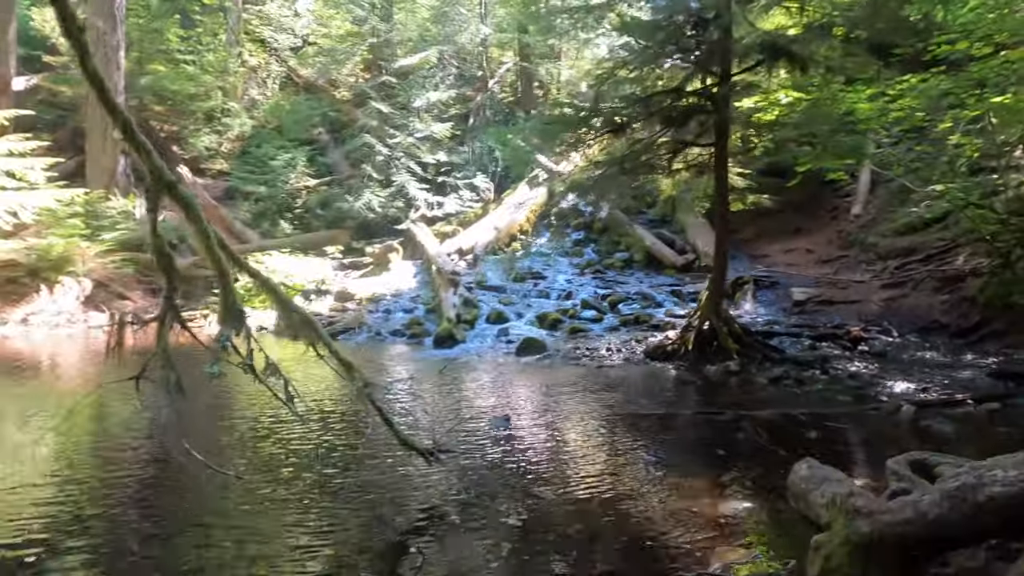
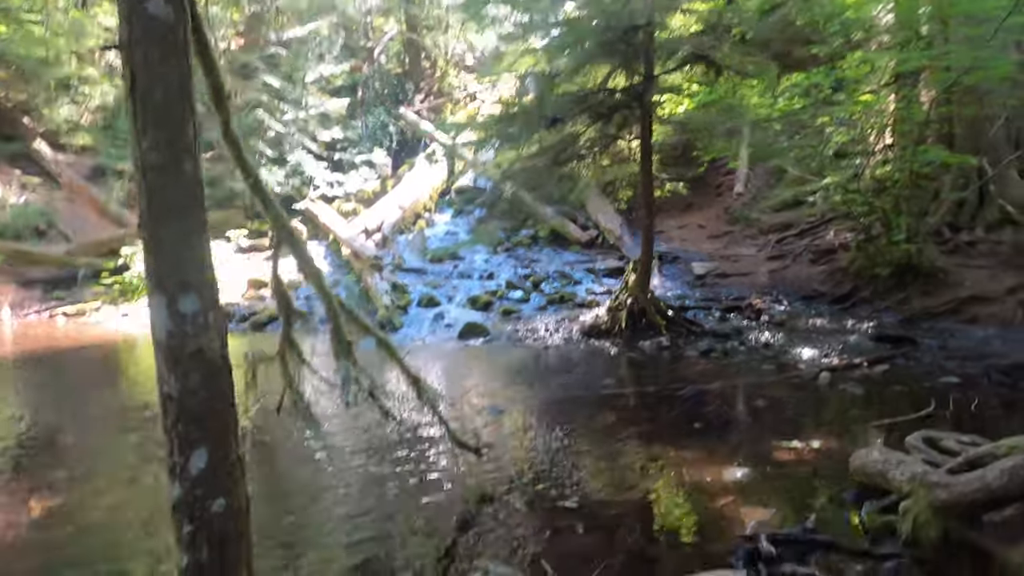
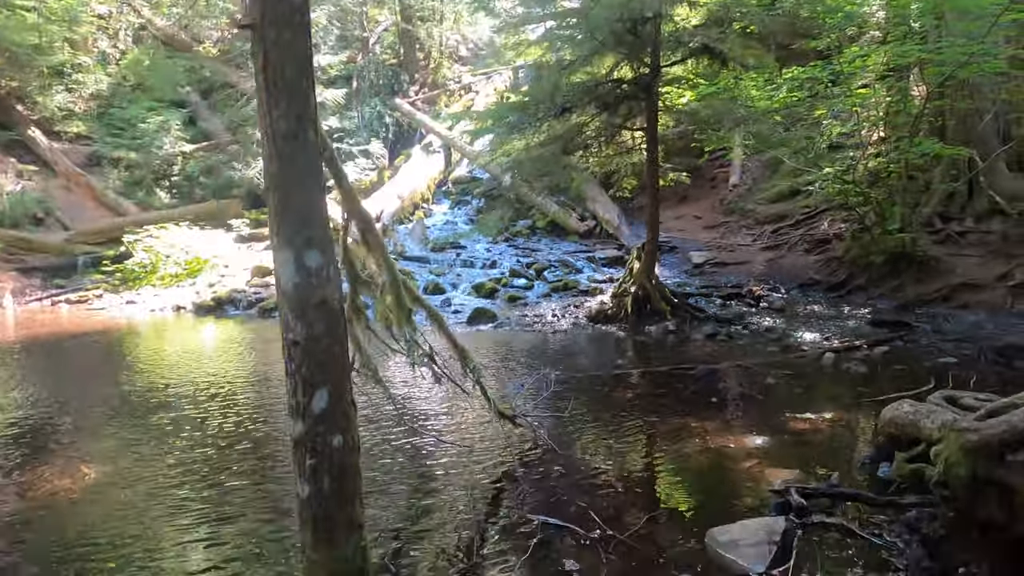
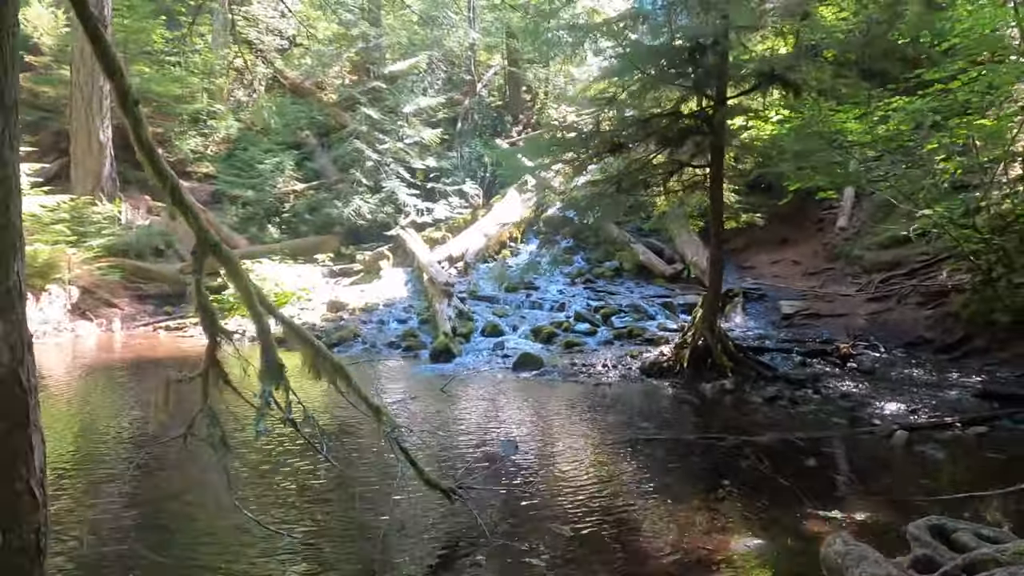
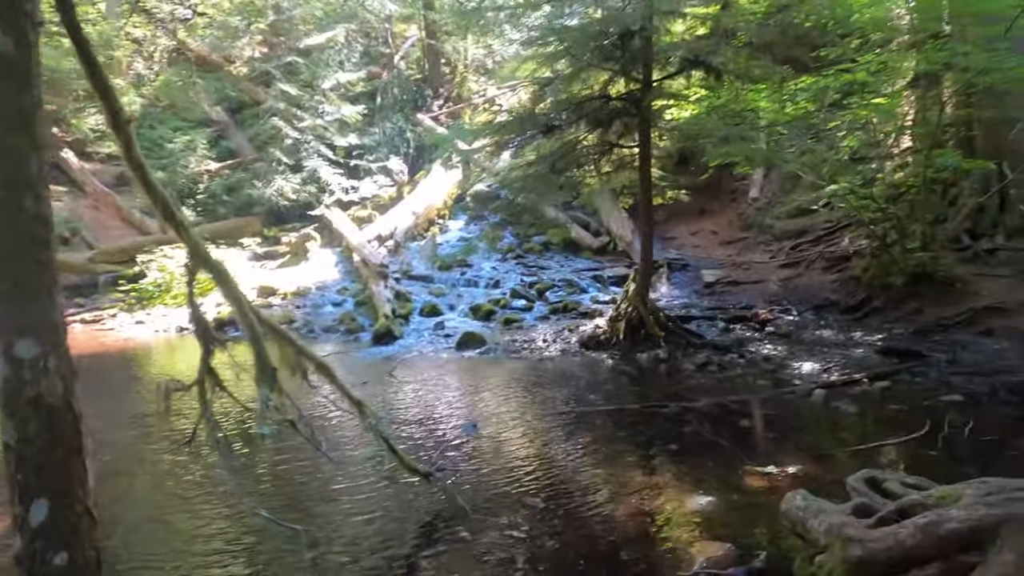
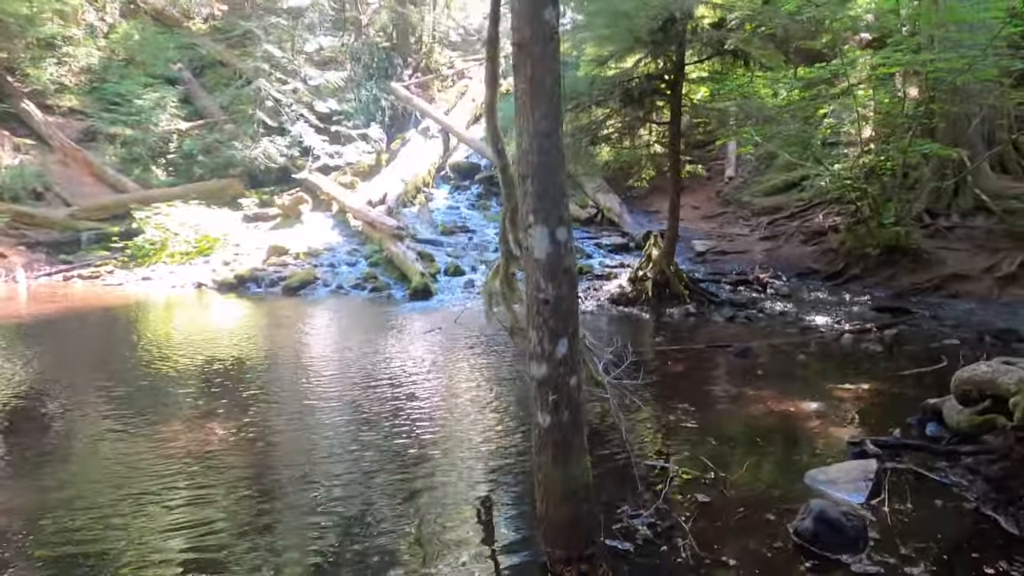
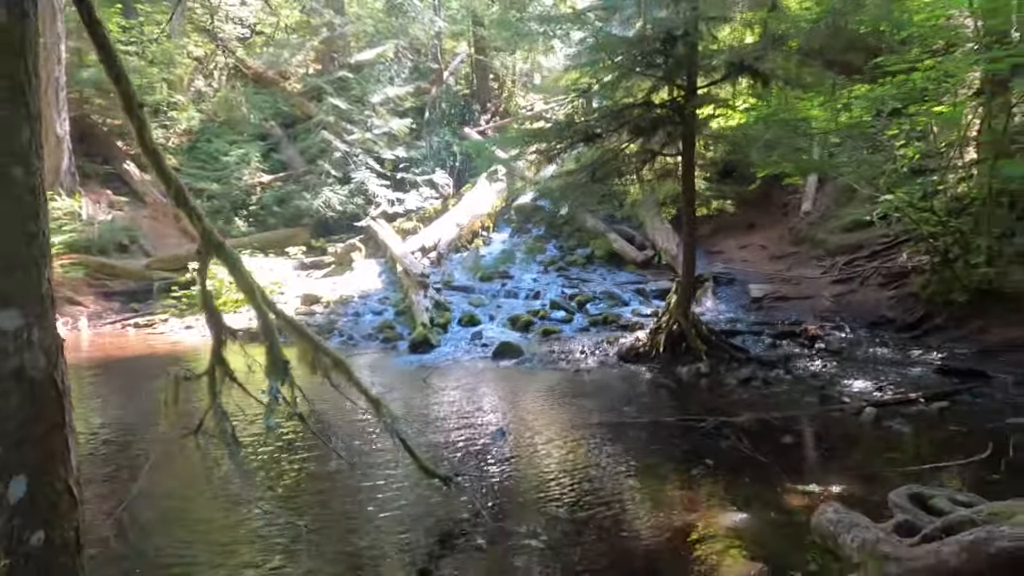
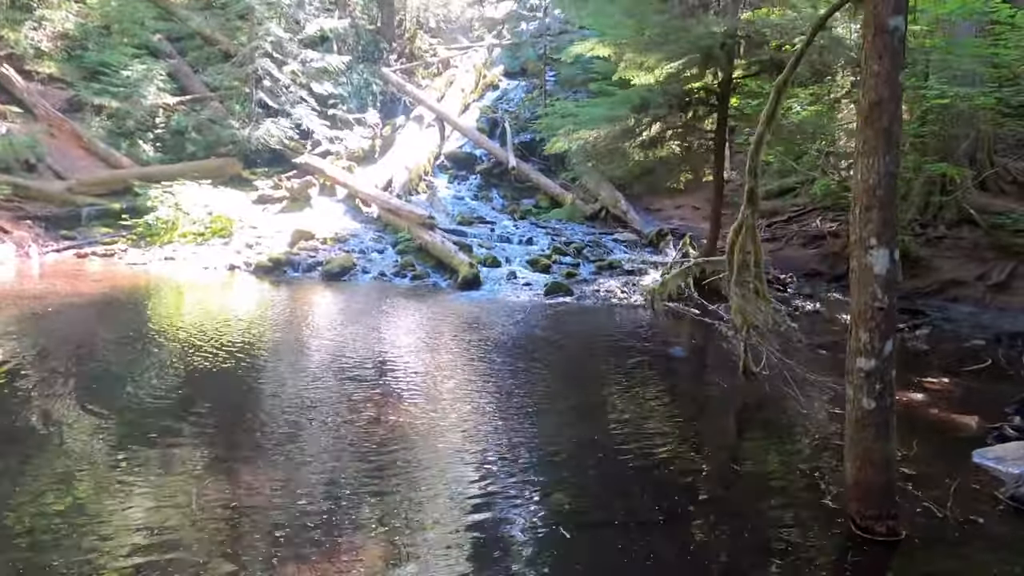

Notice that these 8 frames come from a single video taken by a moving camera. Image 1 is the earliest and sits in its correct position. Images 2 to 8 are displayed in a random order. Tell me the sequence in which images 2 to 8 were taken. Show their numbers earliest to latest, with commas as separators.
4, 7, 5, 2, 3, 6, 8
